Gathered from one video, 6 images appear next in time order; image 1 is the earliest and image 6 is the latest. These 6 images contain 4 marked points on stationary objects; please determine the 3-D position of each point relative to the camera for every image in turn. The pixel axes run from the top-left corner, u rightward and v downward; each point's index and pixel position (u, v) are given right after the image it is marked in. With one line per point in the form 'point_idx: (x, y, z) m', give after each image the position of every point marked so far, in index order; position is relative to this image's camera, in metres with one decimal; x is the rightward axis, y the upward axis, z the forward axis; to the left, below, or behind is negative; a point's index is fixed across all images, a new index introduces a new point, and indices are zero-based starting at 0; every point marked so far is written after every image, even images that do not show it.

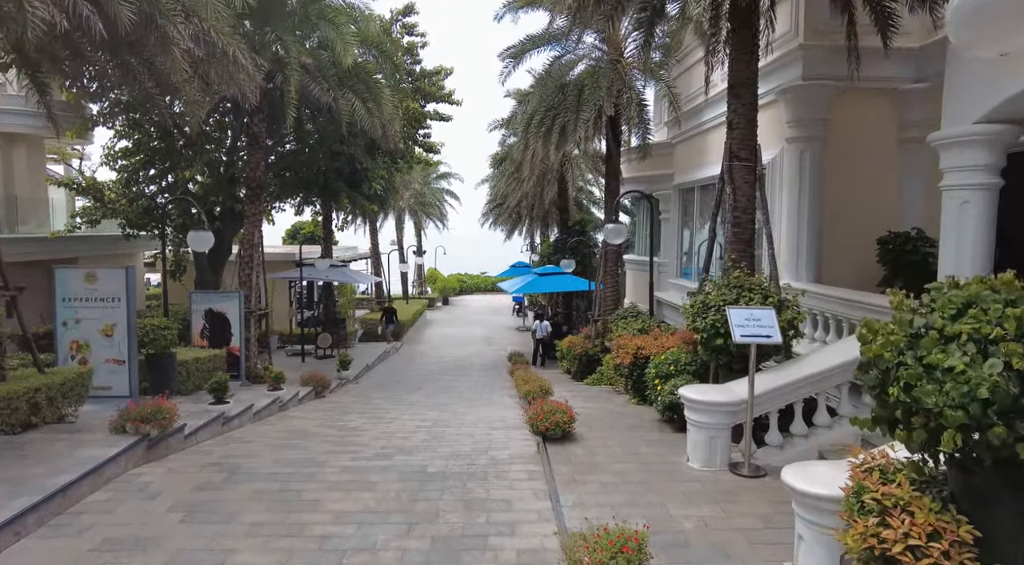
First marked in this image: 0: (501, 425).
0: (-0.1, -2.1, +9.7) m
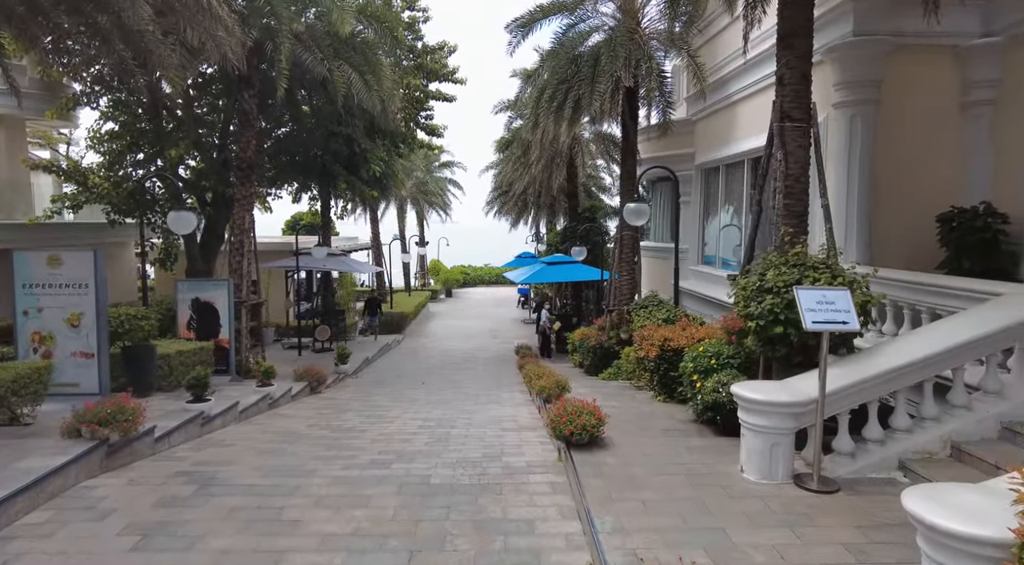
0: (0.0, -1.9, +8.7) m
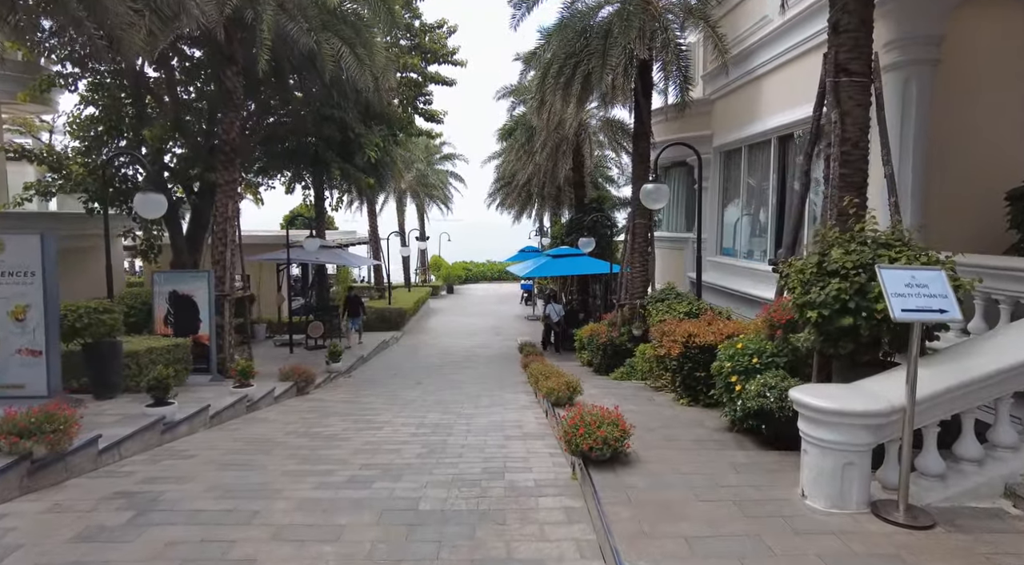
0: (+0.1, -1.8, +7.7) m
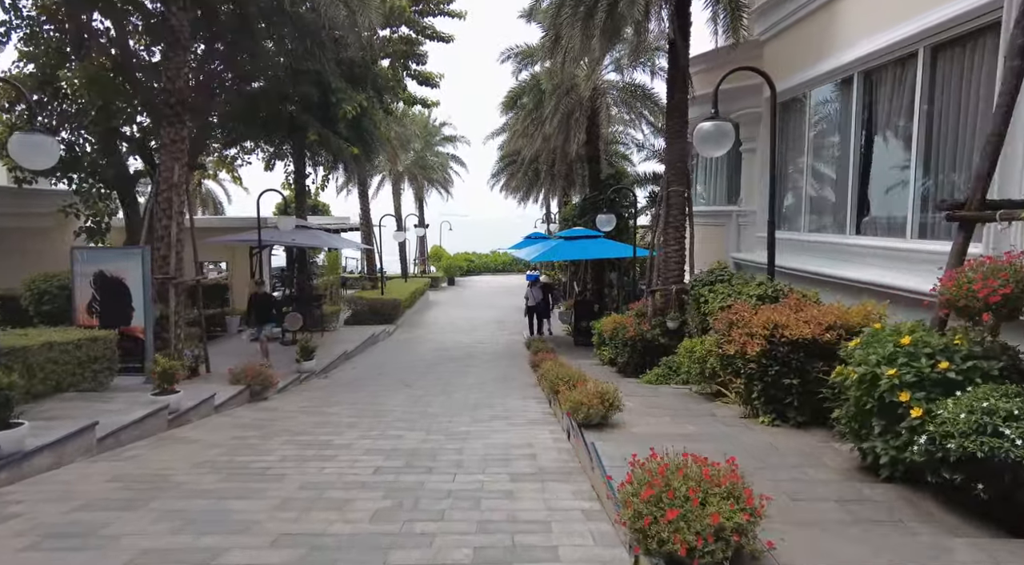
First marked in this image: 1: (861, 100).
0: (+0.2, -1.5, +5.3) m
1: (+4.5, +2.4, +8.4) m
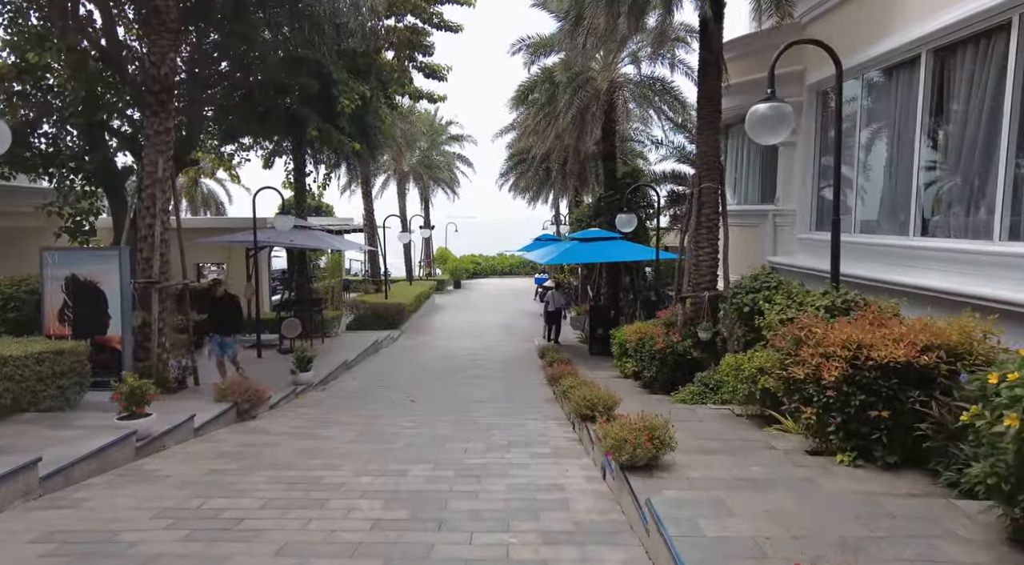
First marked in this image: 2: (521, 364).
0: (+0.4, -1.5, +4.2) m
1: (+4.7, +2.3, +7.4) m
2: (+0.2, -1.9, +15.2) m
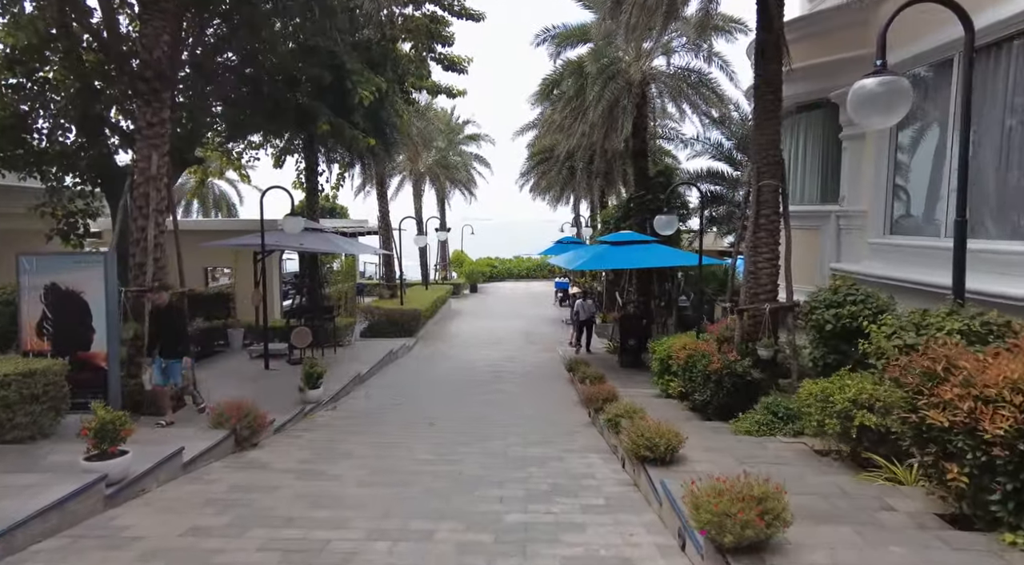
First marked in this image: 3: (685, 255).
0: (+0.7, -1.7, +3.1) m
1: (+5.1, +2.1, +6.2) m
2: (+0.8, -2.0, +14.0) m
3: (+3.5, +0.6, +13.6) m
